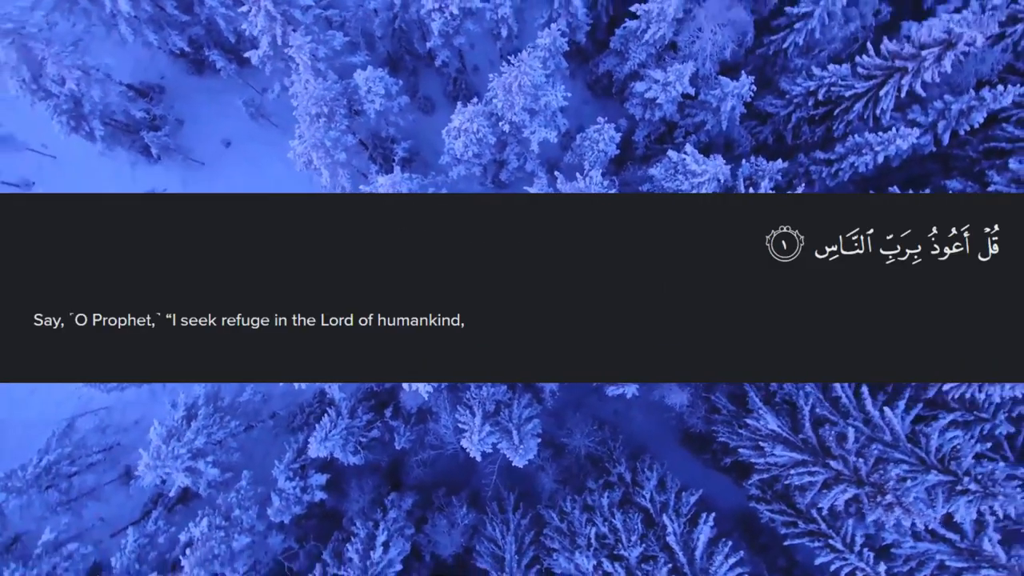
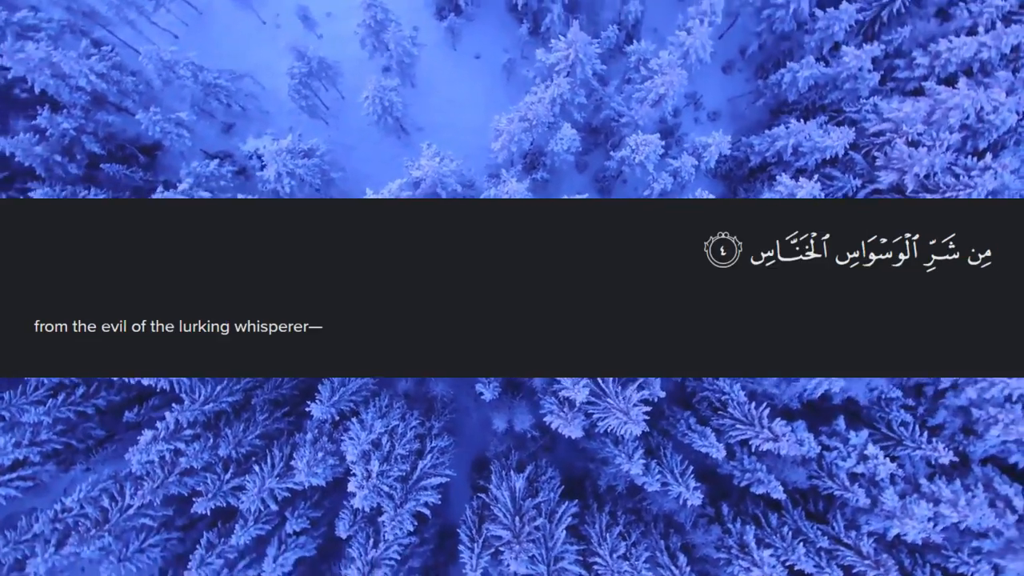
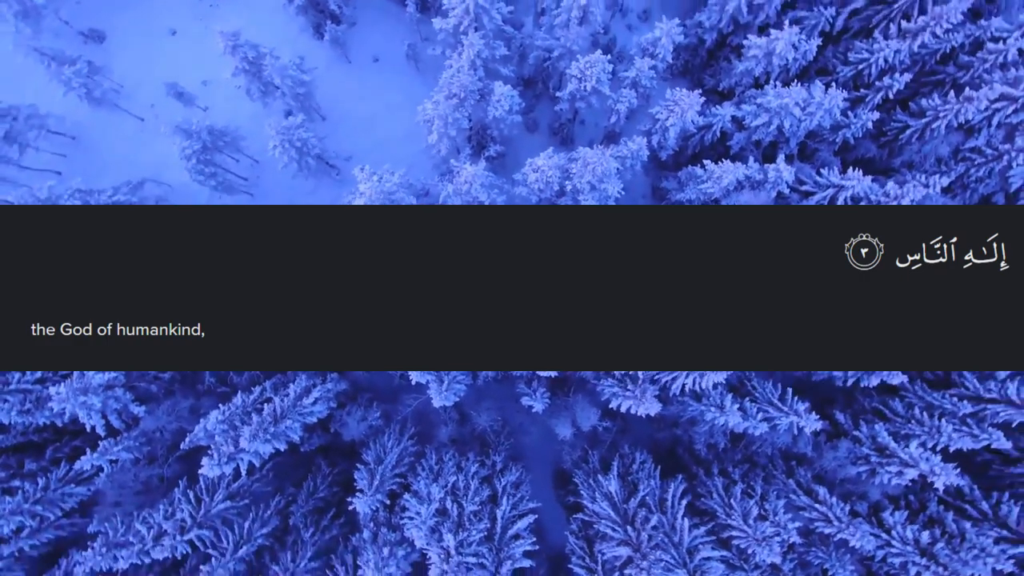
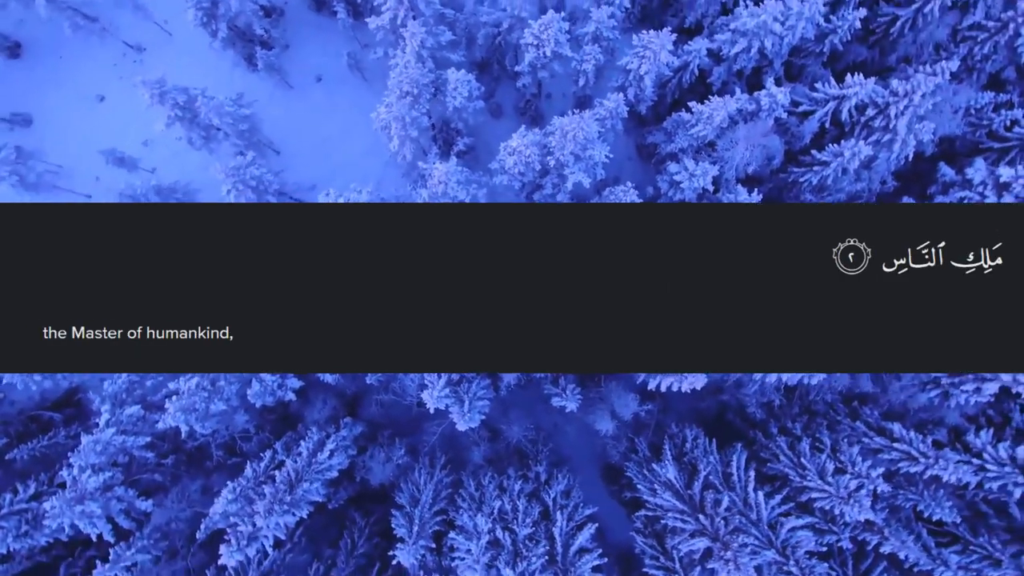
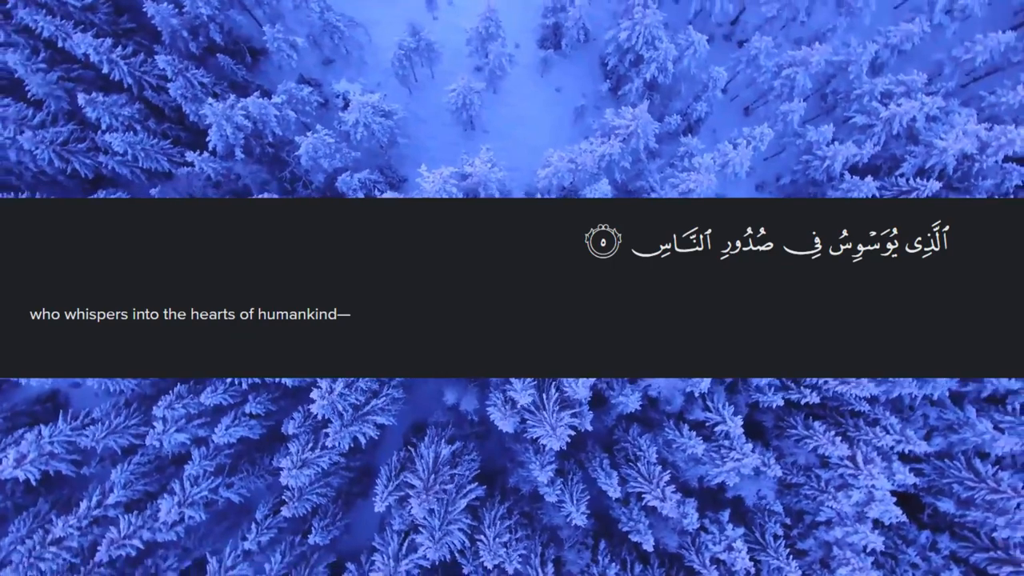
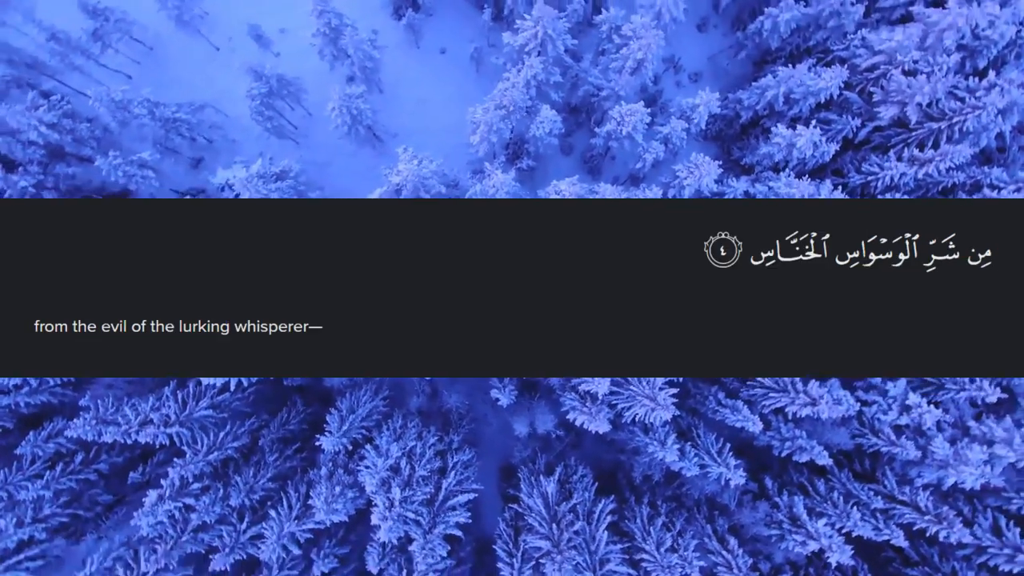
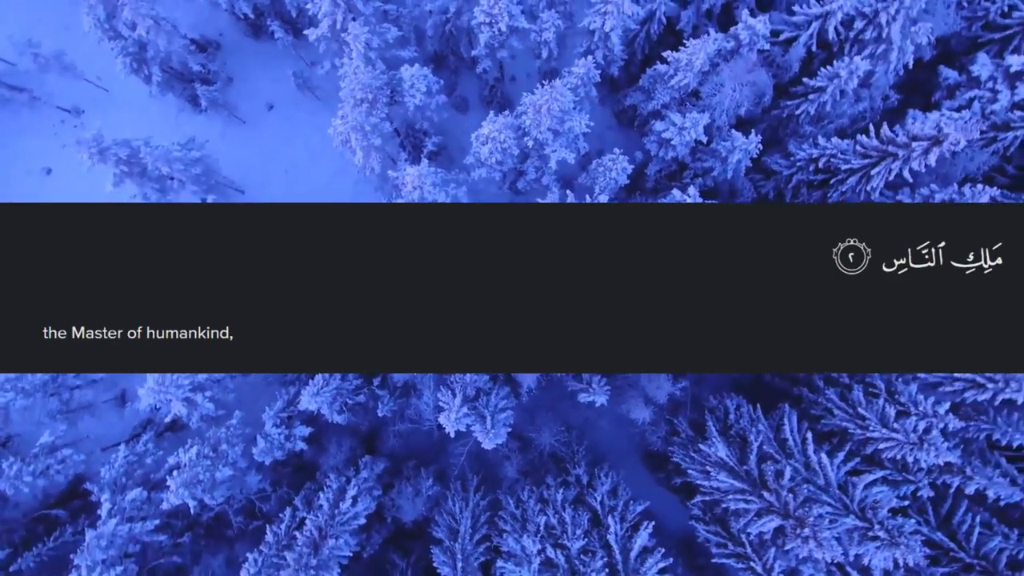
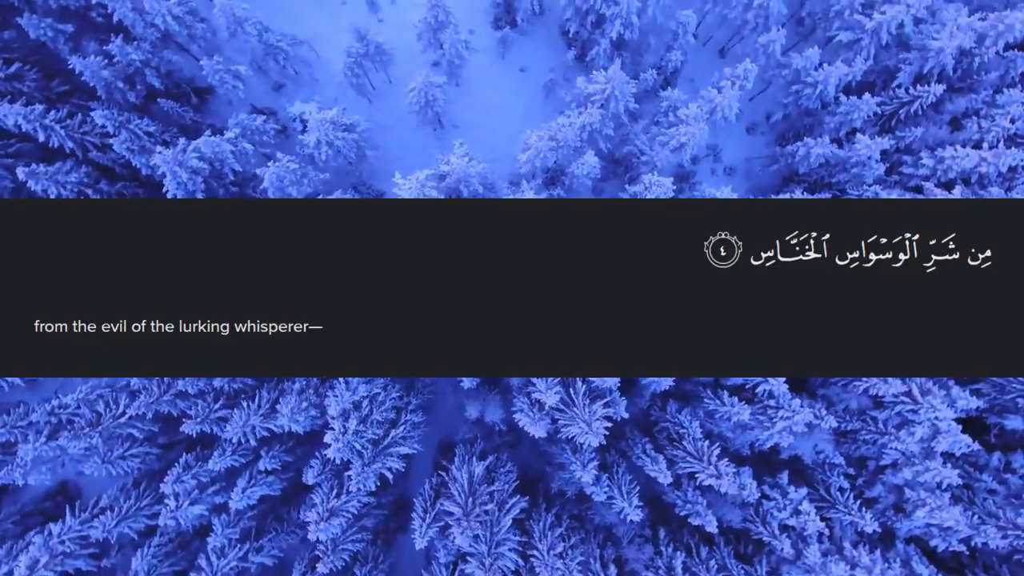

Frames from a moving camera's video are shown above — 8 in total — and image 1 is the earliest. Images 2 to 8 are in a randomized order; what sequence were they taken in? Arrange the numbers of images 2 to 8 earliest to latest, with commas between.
7, 4, 3, 6, 2, 8, 5
